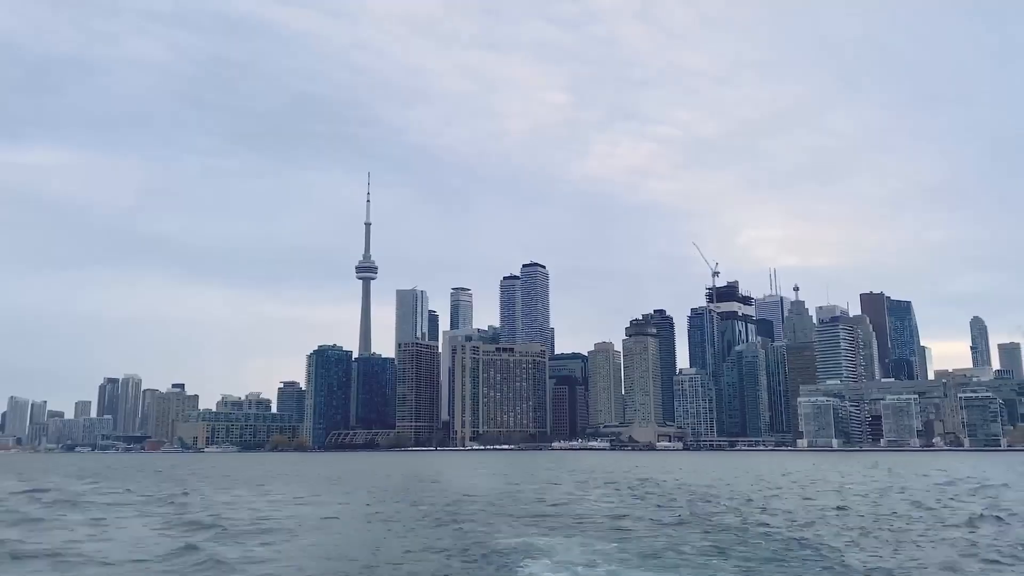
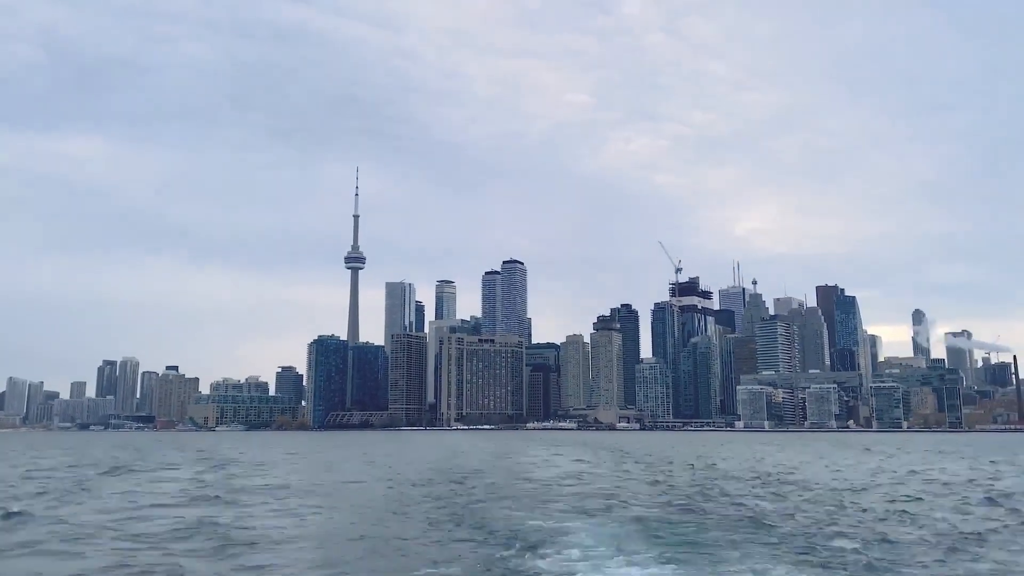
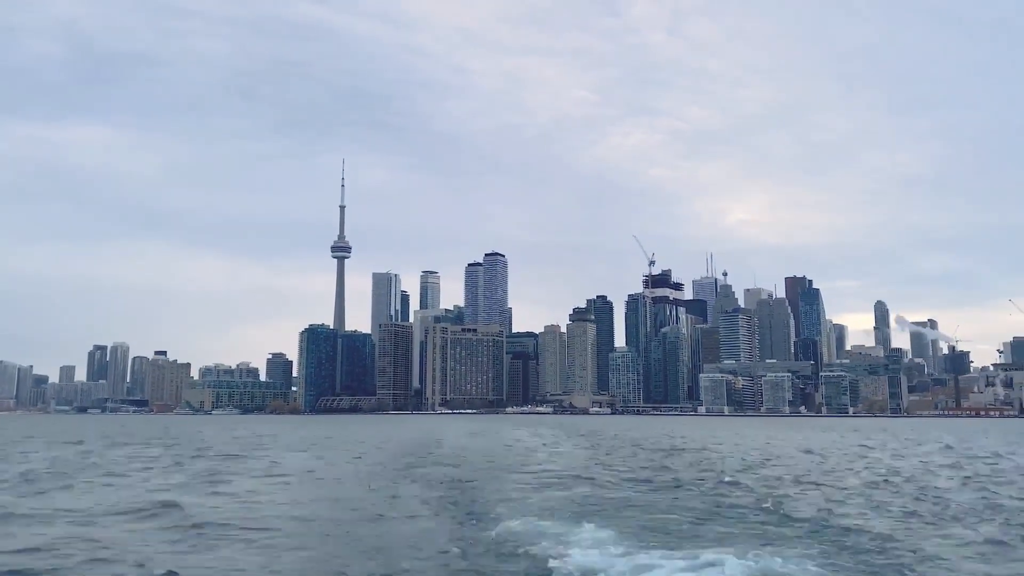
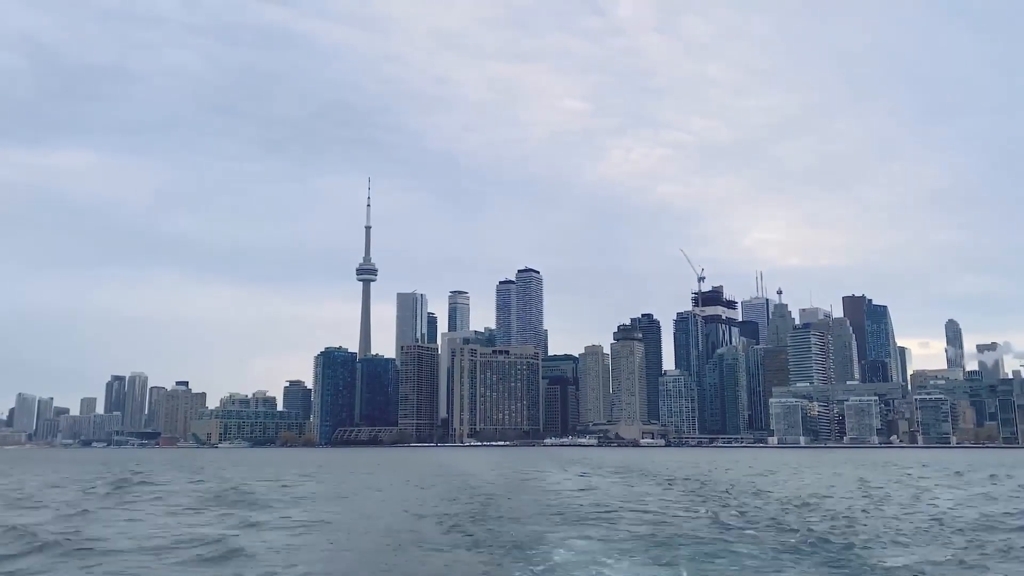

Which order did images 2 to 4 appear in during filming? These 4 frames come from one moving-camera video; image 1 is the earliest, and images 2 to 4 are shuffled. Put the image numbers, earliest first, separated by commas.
4, 2, 3
